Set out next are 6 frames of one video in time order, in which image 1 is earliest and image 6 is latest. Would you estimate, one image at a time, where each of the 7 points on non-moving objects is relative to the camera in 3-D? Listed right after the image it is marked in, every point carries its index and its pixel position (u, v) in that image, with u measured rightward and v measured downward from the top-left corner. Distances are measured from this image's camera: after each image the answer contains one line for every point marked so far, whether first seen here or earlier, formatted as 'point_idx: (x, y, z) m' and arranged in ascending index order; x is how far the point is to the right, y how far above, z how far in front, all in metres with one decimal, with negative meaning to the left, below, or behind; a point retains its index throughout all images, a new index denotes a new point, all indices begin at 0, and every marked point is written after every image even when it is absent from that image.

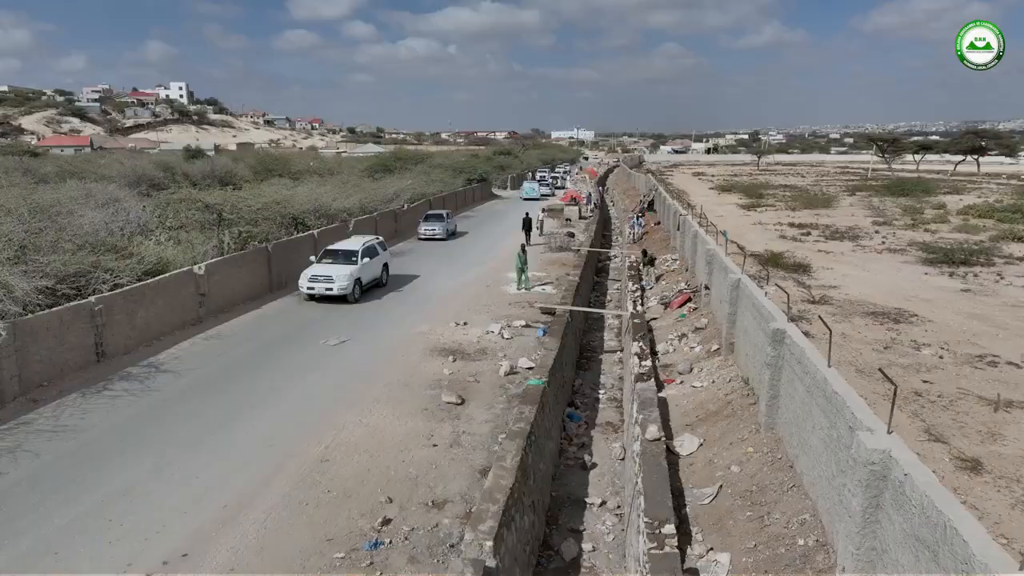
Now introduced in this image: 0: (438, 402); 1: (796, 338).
0: (-0.7, -1.1, +10.5) m
1: (+2.0, -0.4, +7.7) m
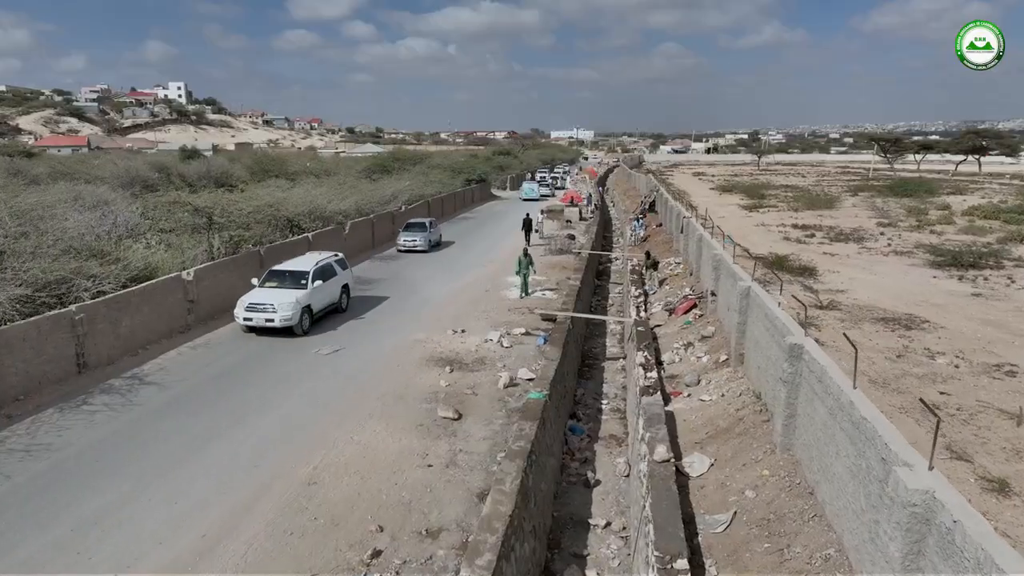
0: (-0.7, -1.2, +10.0) m
1: (+2.0, -0.4, +7.2) m
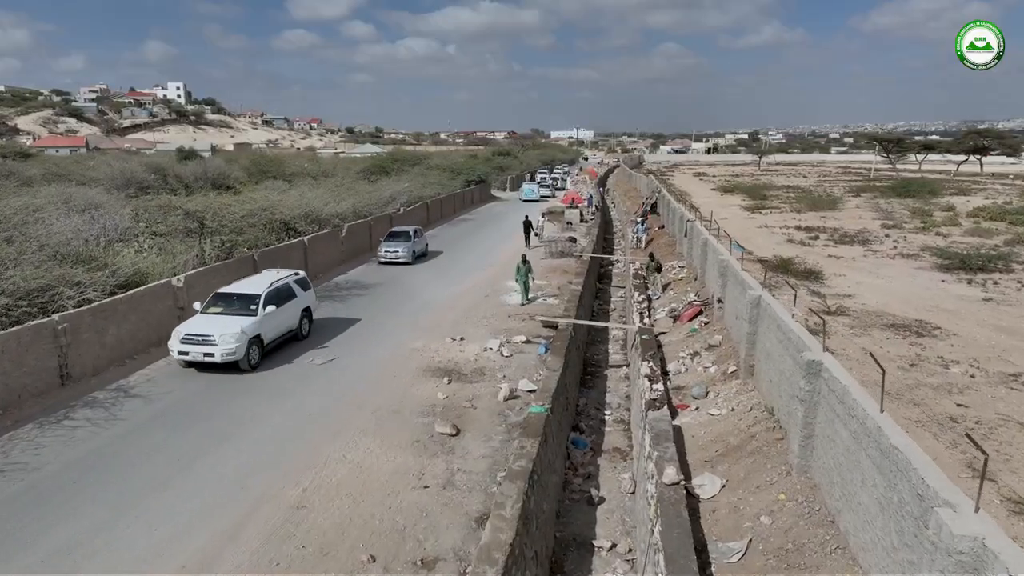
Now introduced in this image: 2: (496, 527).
0: (-0.7, -1.3, +9.6) m
1: (+2.0, -0.5, +6.7) m
2: (-0.1, -1.5, +7.0) m
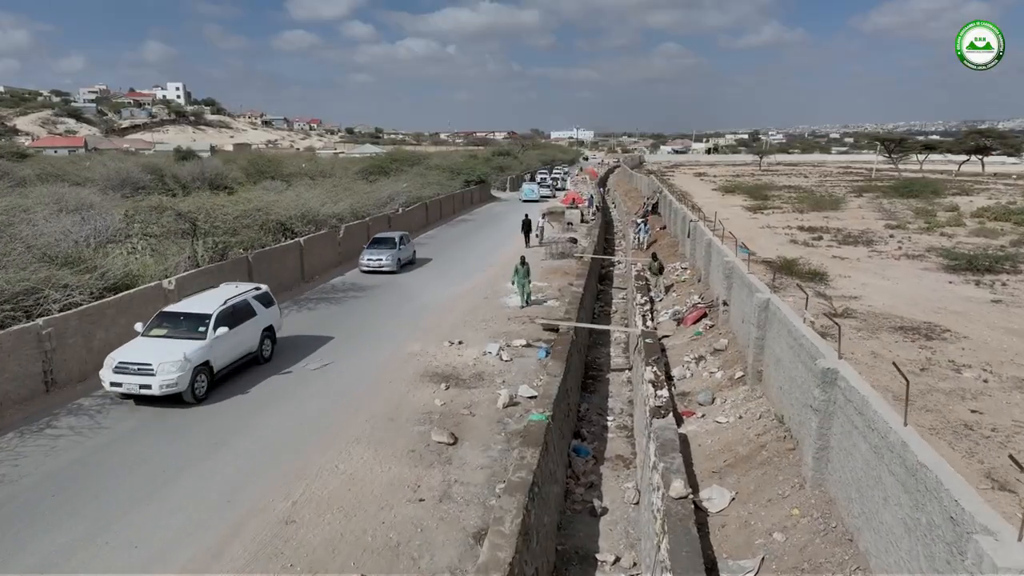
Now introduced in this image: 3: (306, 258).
0: (-0.7, -1.3, +9.2) m
1: (+2.0, -0.5, +6.4) m
2: (-0.1, -1.6, +6.6) m
3: (-3.7, +0.5, +19.7) m
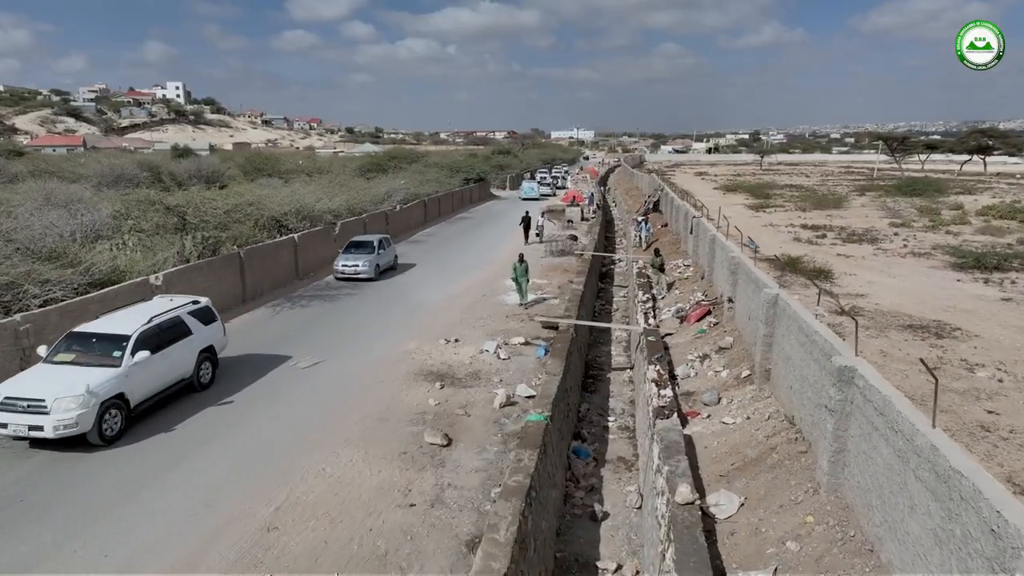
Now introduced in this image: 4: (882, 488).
0: (-0.8, -1.3, +8.8) m
1: (+2.0, -0.5, +6.0) m
2: (-0.1, -1.5, +6.2) m
3: (-3.8, +0.6, +19.3) m
4: (+1.9, -1.0, +5.5) m
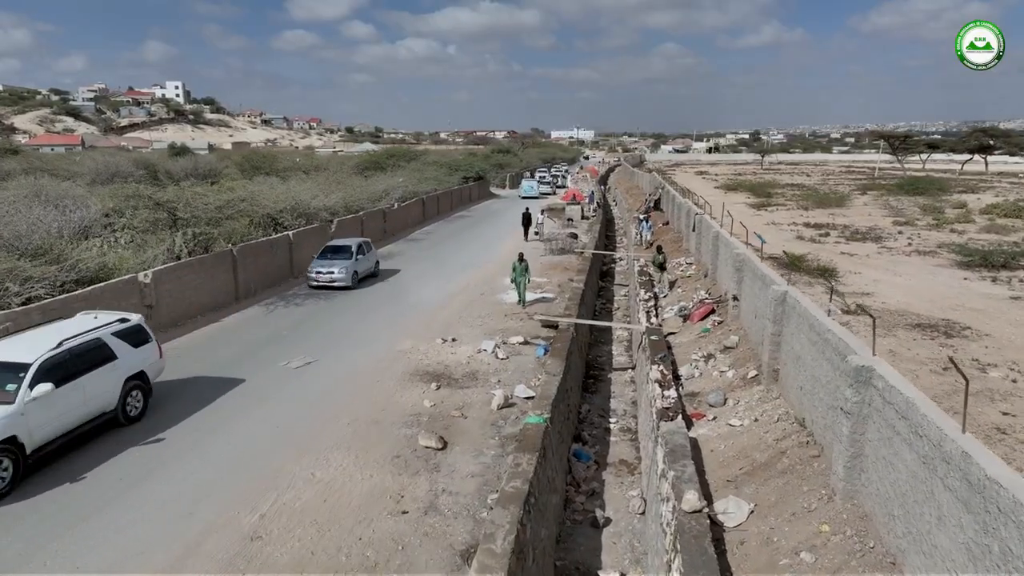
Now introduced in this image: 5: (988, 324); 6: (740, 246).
0: (-0.8, -1.2, +8.4) m
1: (+2.0, -0.5, +5.6) m
2: (-0.2, -1.5, +5.8) m
3: (-3.8, +0.6, +18.9) m
4: (+1.9, -1.0, +5.1) m
5: (+6.6, -0.5, +15.0) m
6: (+2.8, +0.5, +13.3) m
